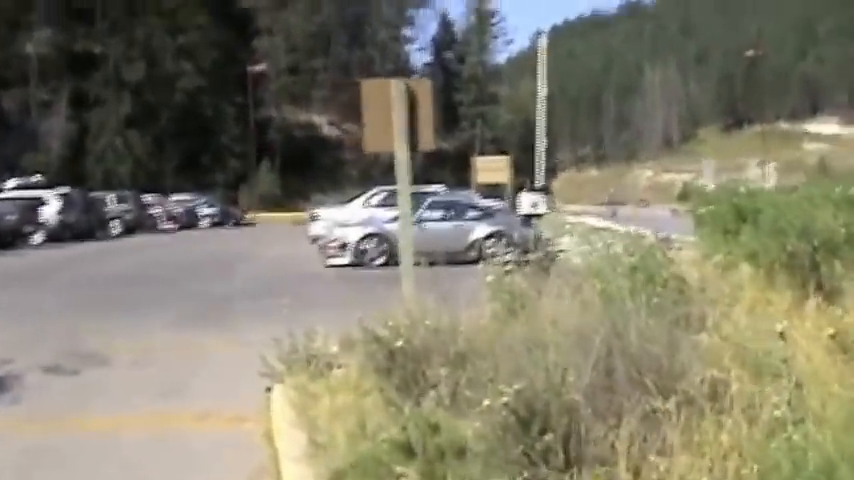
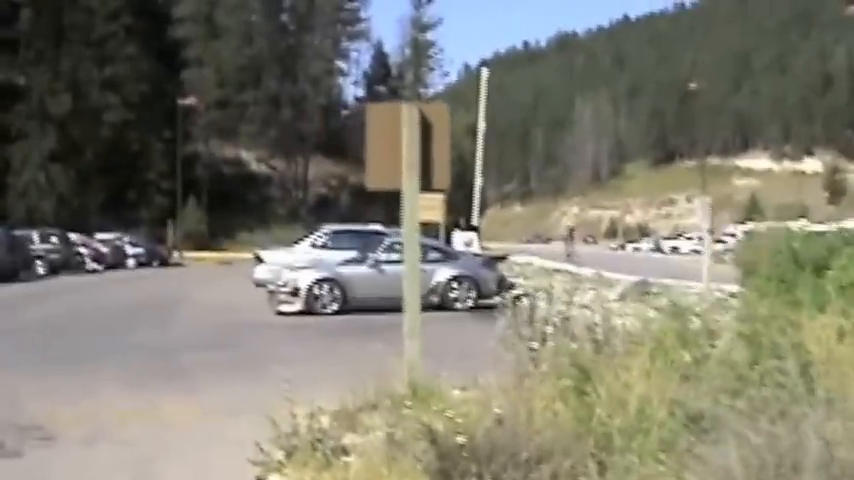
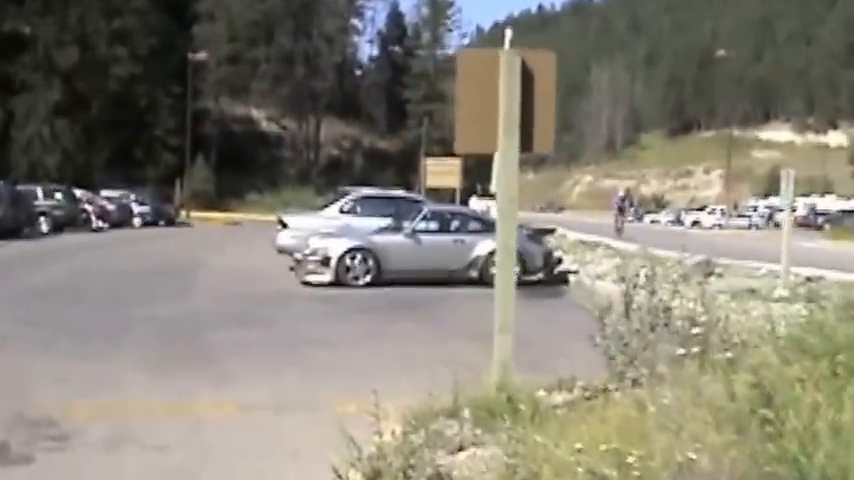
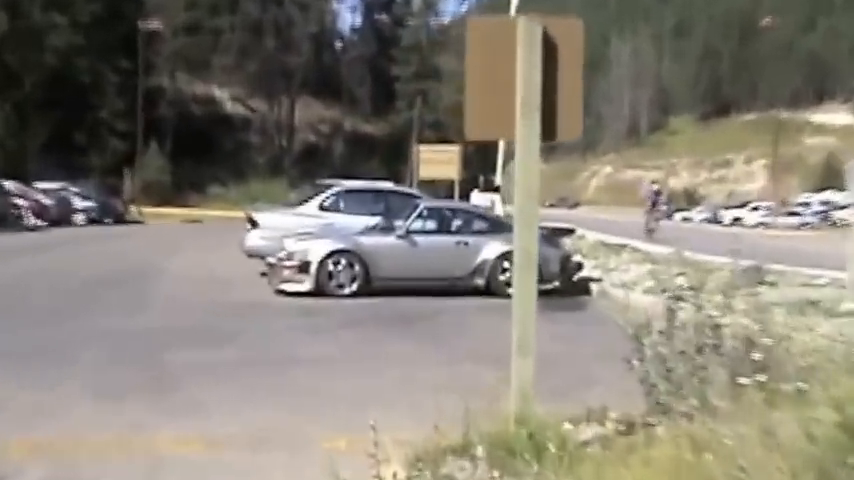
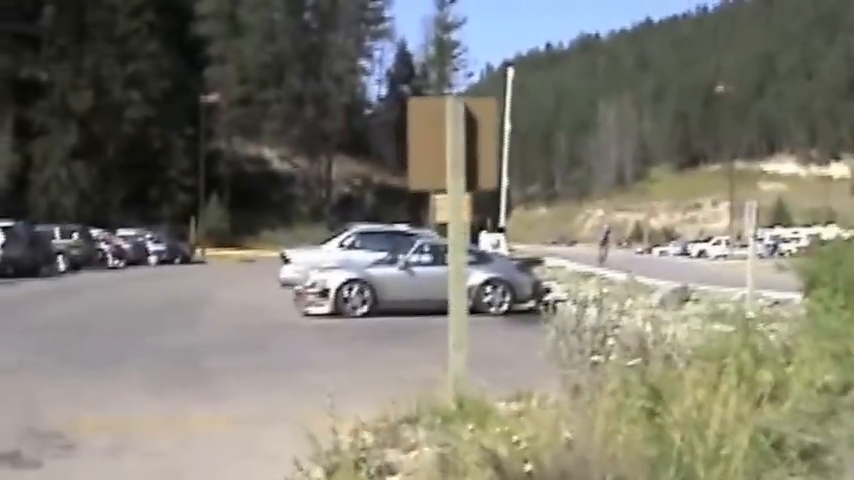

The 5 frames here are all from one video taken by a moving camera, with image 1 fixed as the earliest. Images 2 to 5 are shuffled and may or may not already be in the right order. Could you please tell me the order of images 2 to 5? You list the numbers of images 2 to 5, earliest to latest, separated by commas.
2, 5, 3, 4
